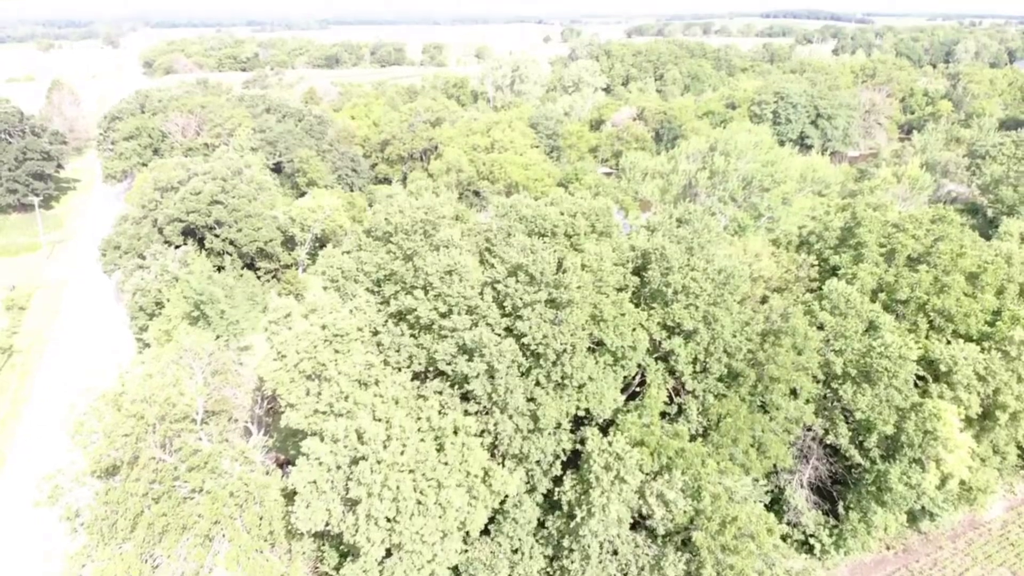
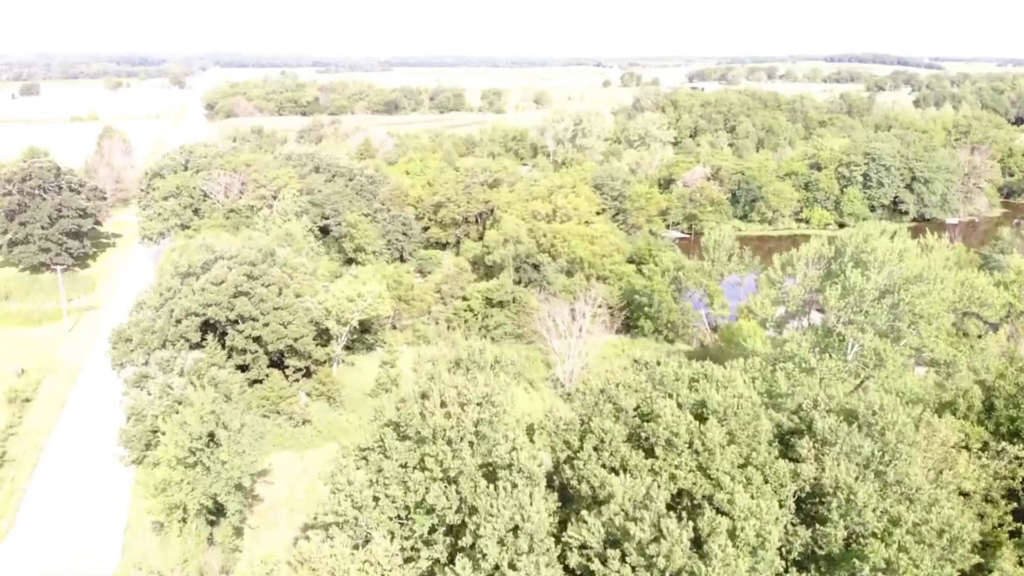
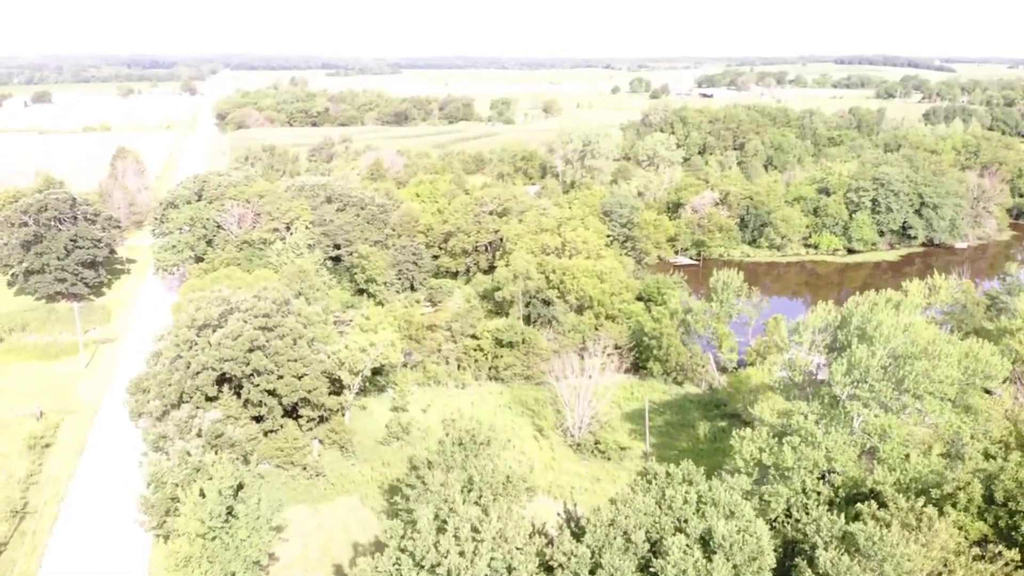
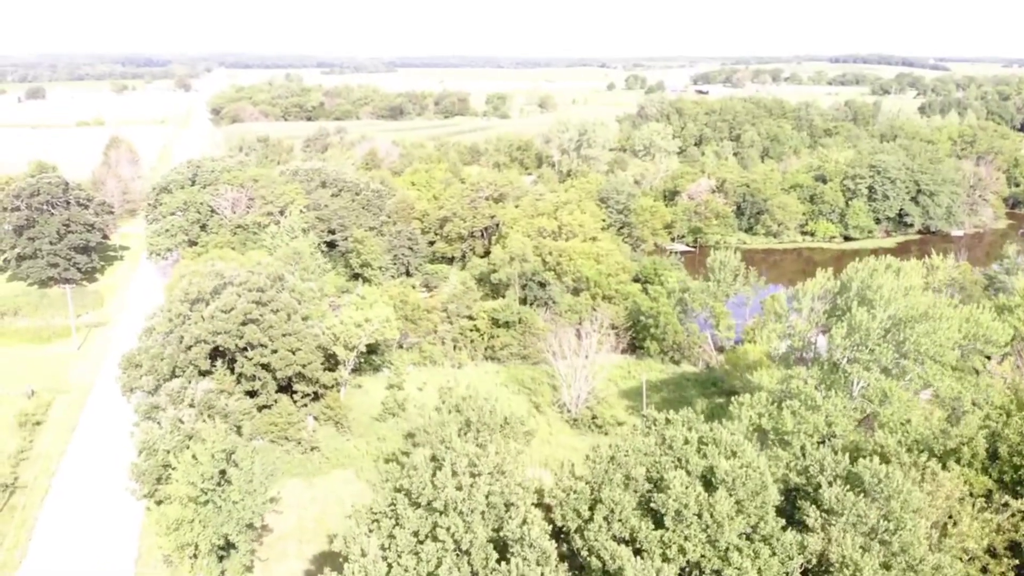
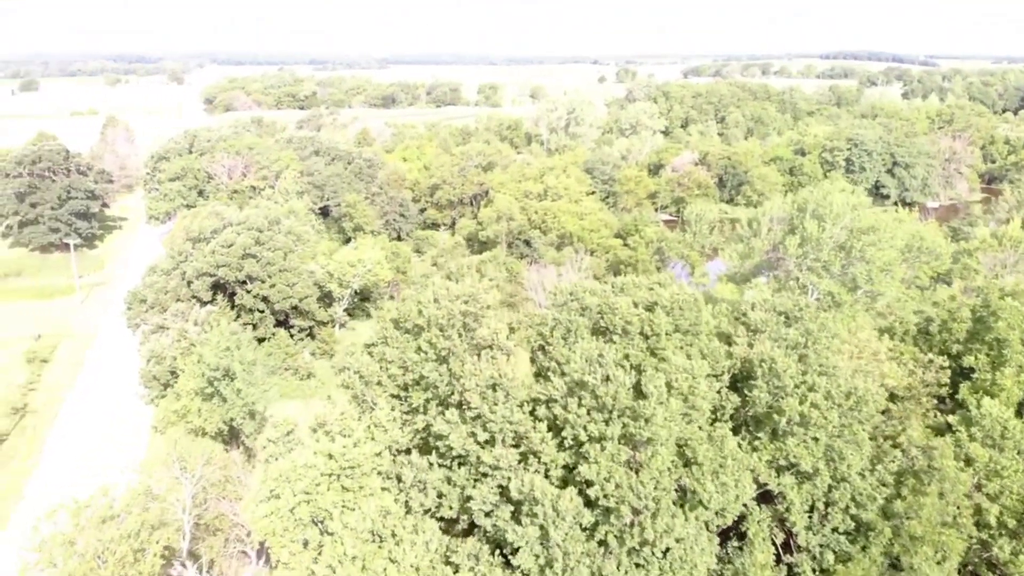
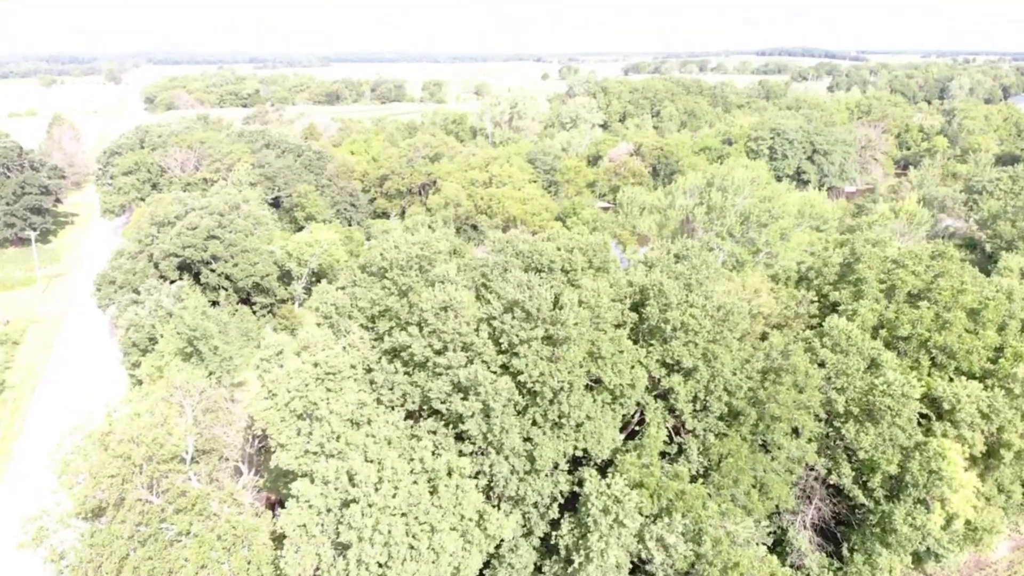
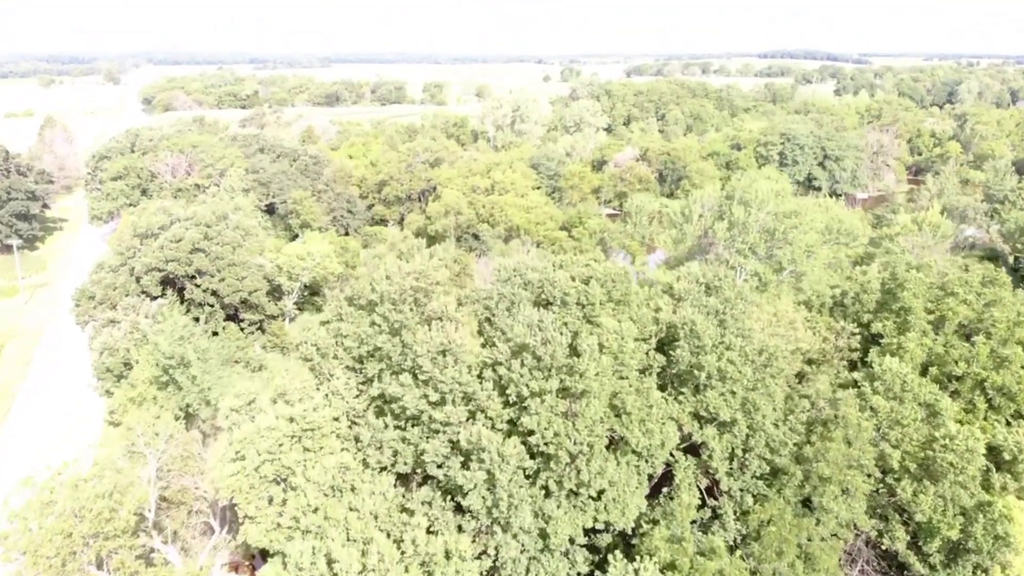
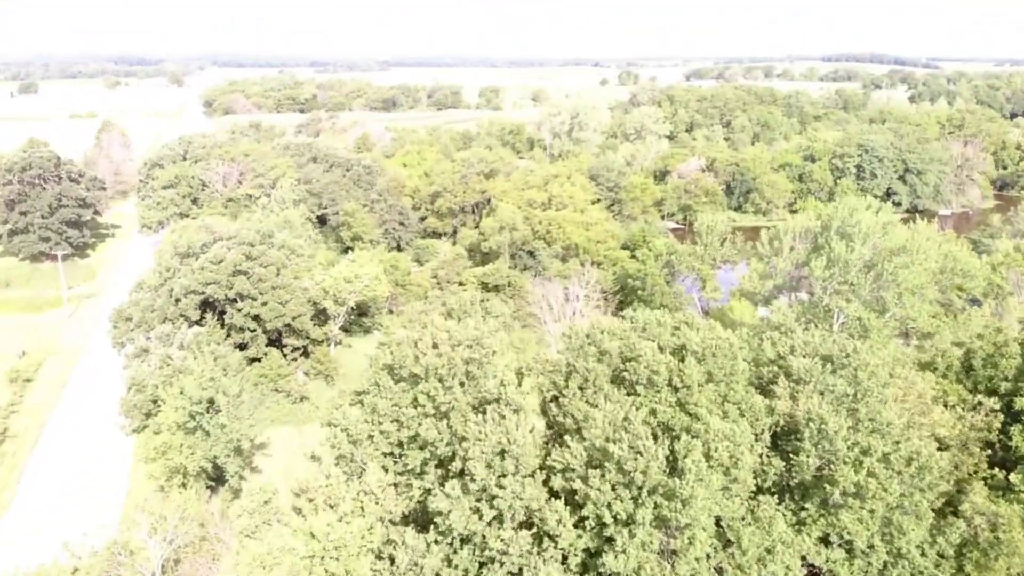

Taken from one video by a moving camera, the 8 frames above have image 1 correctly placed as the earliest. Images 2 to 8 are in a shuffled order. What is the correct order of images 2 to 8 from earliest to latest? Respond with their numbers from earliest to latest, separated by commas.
6, 7, 5, 8, 2, 4, 3
